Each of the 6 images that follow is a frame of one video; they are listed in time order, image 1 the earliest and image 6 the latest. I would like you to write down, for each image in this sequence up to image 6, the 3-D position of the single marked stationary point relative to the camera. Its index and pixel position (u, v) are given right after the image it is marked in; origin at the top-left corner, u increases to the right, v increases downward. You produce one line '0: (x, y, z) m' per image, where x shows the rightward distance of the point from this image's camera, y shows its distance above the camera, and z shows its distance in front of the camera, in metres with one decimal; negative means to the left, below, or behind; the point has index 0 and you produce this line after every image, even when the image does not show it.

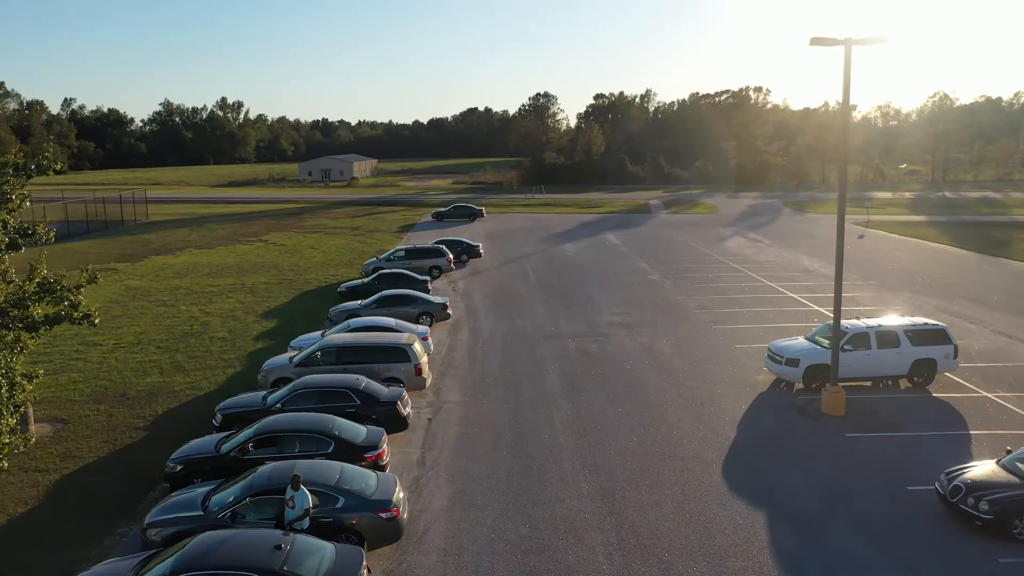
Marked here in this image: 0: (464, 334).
0: (-1.0, -1.0, +18.4) m
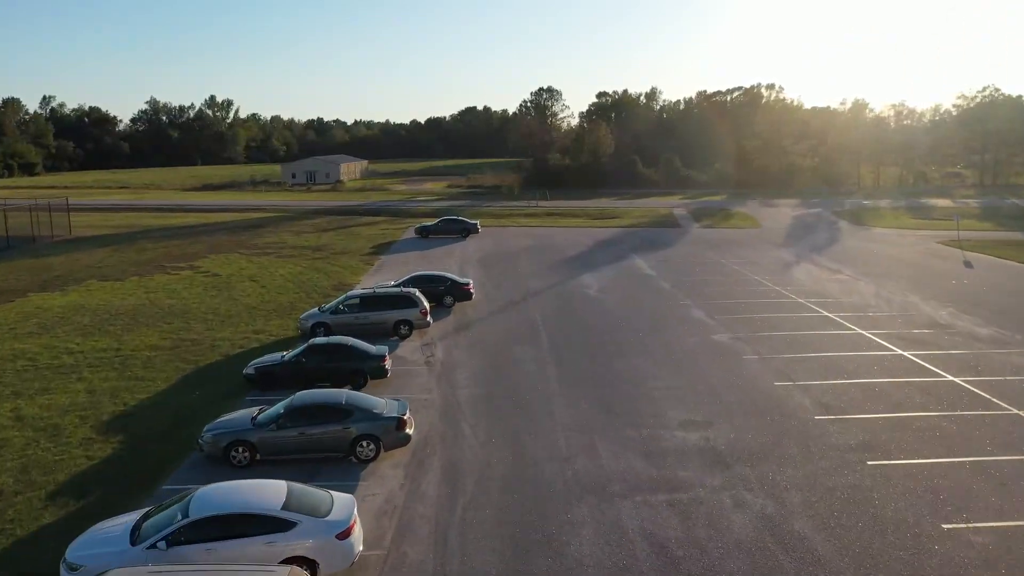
0: (-0.9, -2.2, +10.4) m
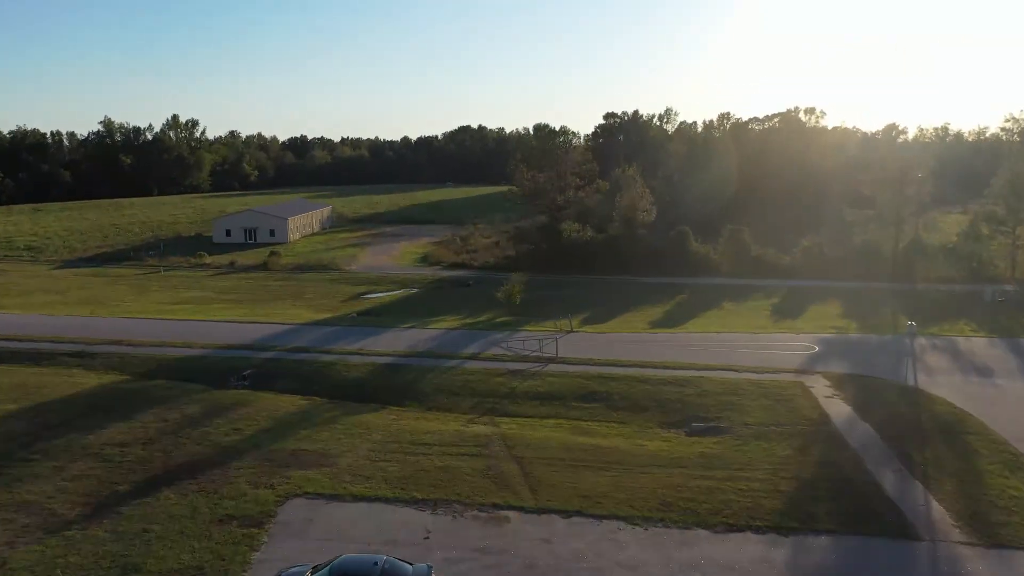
0: (-0.7, -9.3, -12.6) m
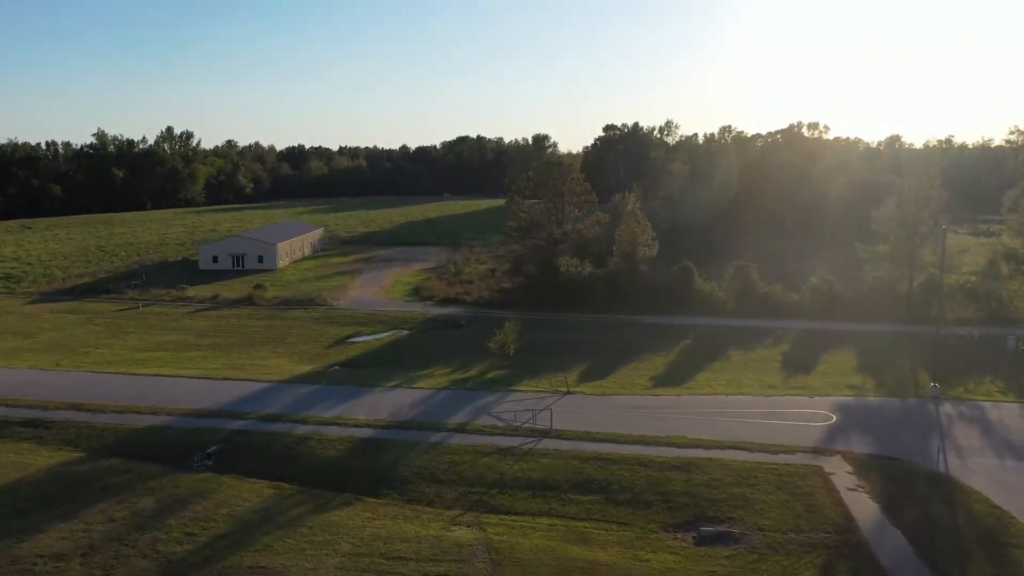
0: (-1.0, -11.2, -15.2) m
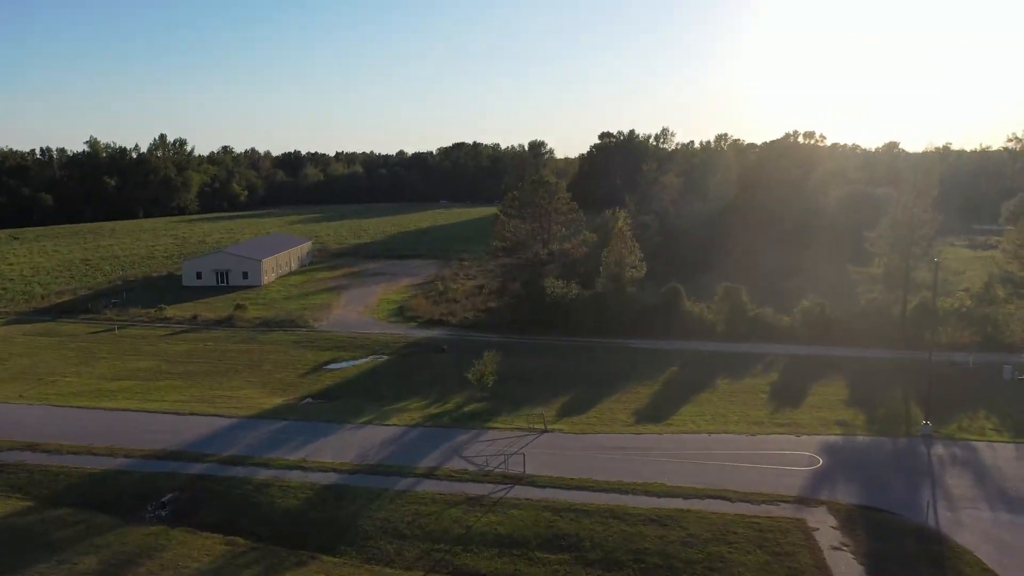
0: (-1.9, -12.2, -16.5) m
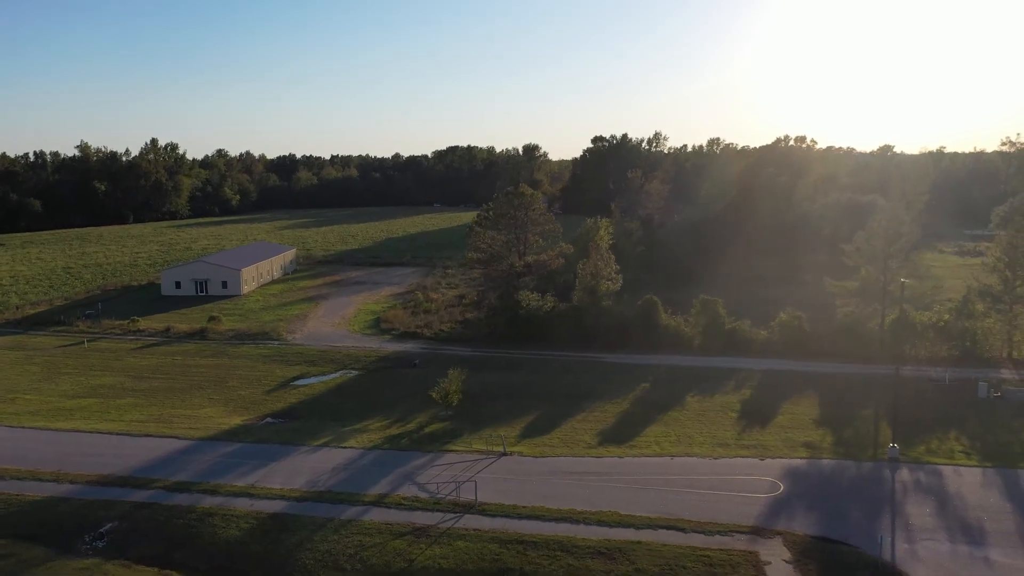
0: (-3.4, -12.9, -17.3) m
